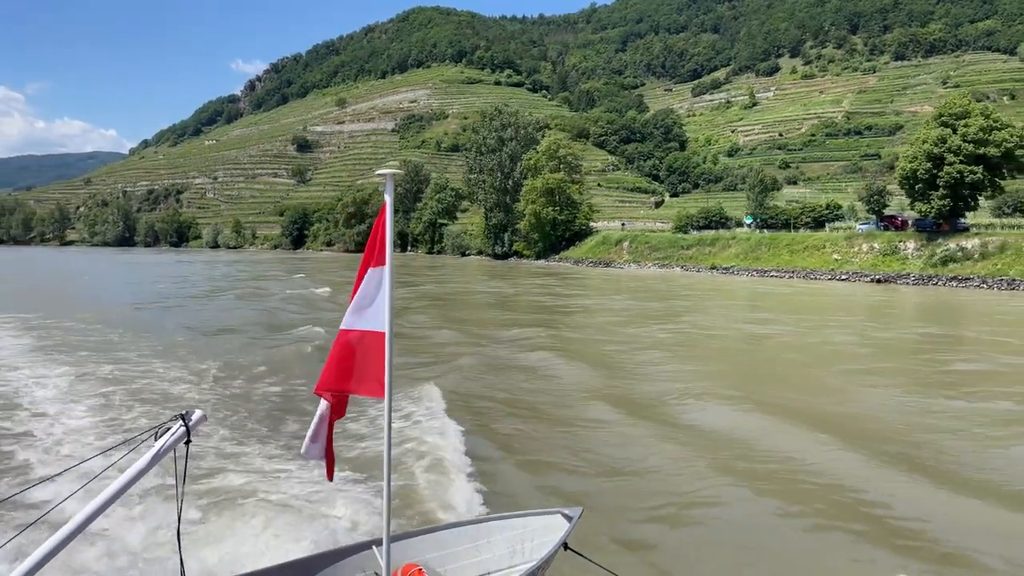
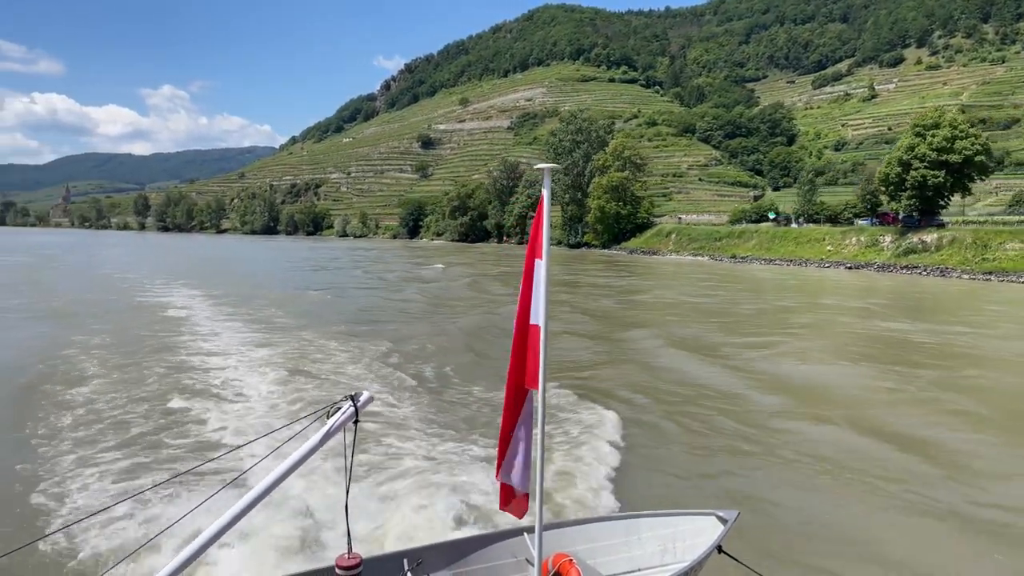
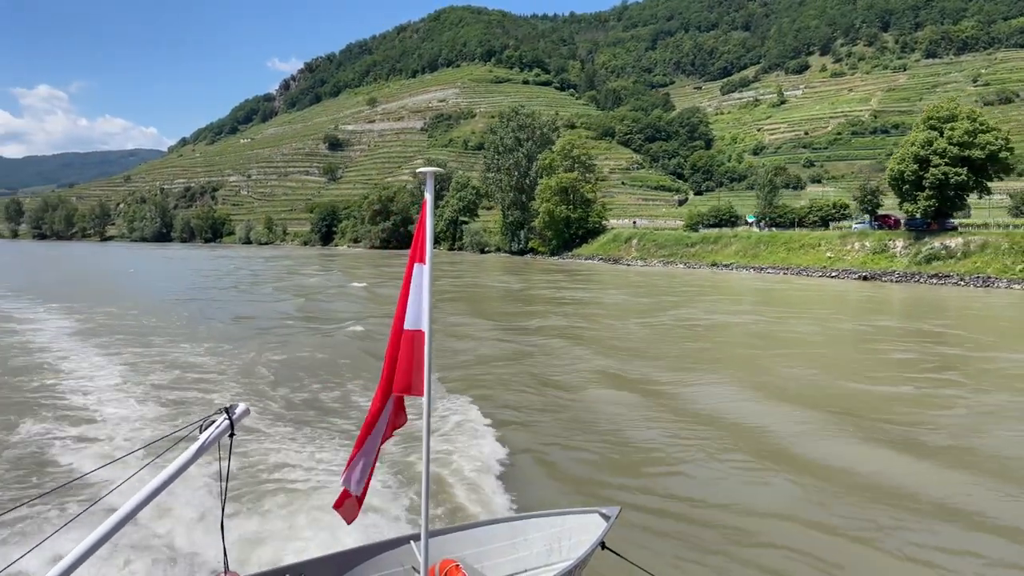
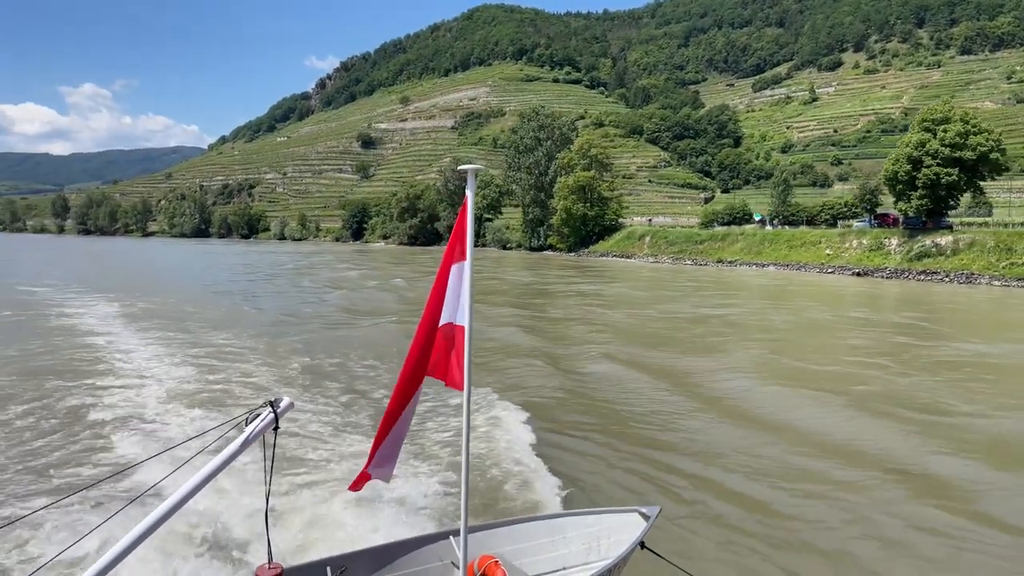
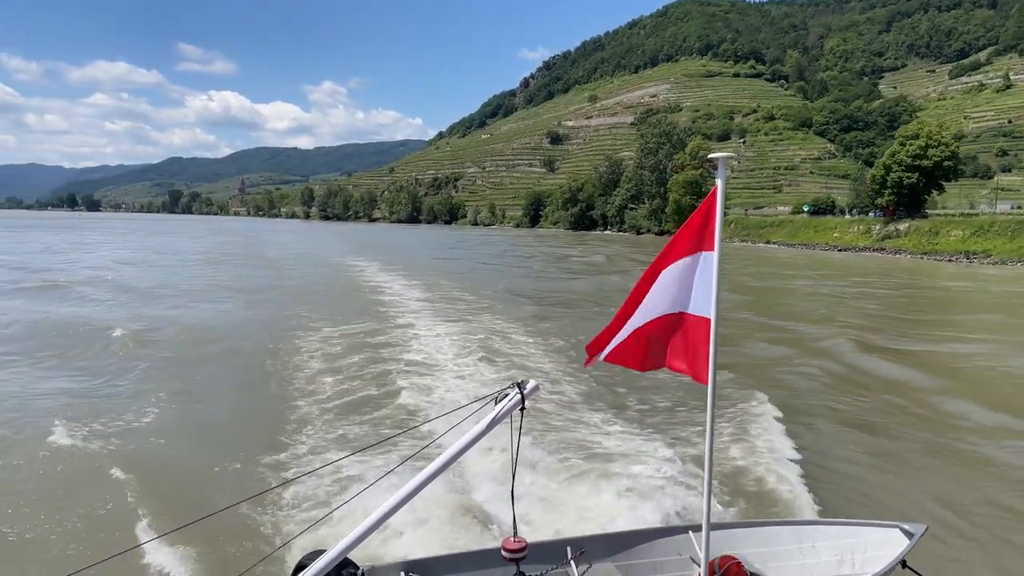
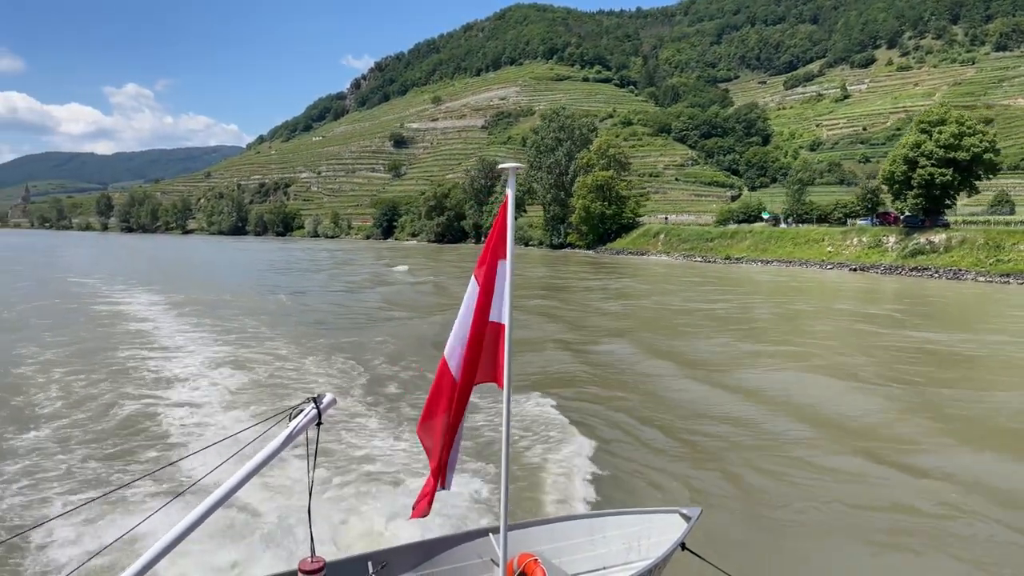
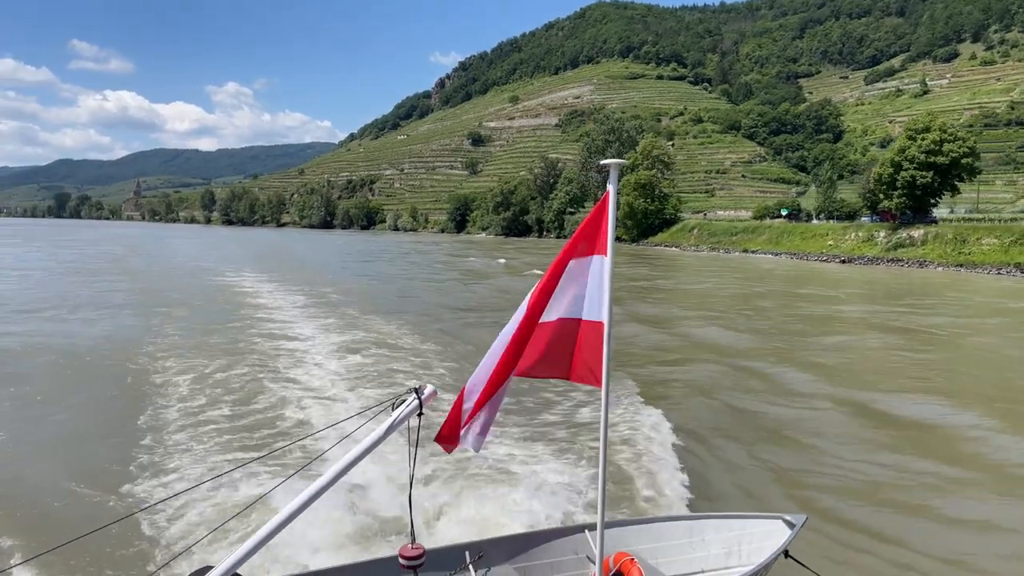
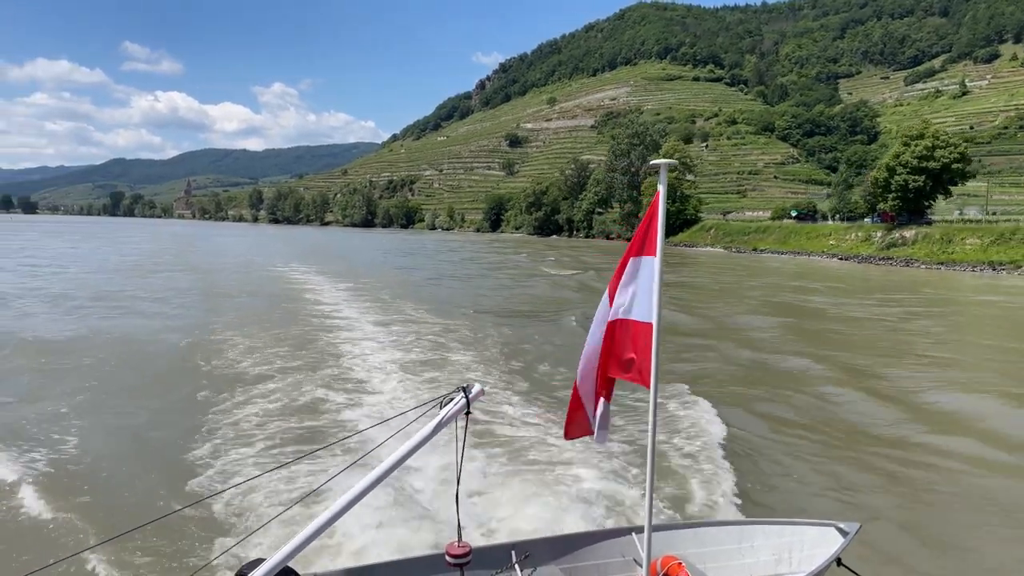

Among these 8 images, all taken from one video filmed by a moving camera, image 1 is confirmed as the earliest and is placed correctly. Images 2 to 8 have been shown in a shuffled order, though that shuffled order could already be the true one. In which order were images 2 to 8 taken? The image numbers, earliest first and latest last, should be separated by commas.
3, 4, 6, 2, 7, 8, 5
